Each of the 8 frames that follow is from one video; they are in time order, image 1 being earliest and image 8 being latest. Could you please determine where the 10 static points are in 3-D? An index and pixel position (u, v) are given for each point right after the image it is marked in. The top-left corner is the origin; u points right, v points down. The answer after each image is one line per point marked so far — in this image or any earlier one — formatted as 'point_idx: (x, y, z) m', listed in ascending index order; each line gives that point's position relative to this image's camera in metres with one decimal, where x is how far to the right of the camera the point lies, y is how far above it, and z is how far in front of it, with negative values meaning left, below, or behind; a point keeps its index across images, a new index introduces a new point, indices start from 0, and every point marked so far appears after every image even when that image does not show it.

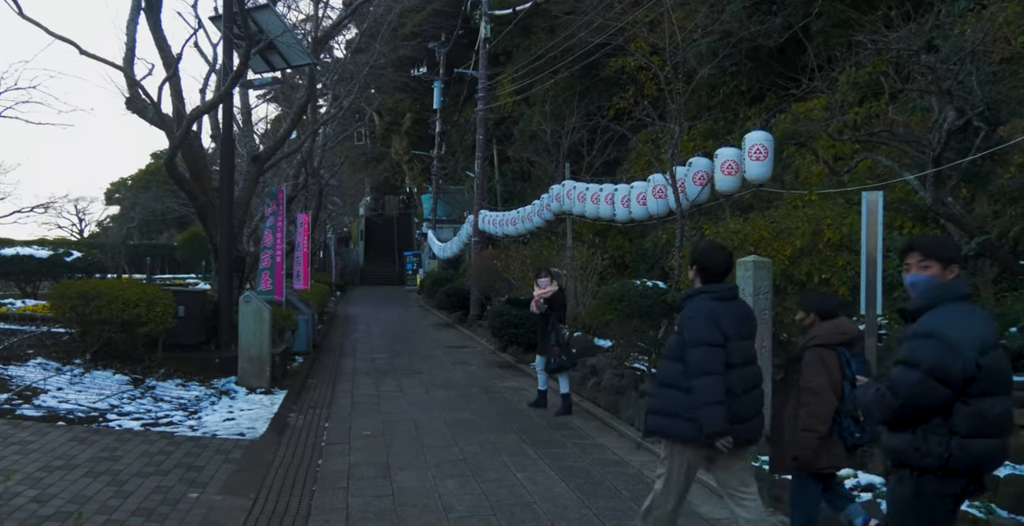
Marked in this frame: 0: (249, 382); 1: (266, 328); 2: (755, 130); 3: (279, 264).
0: (-3.7, -1.7, +10.7) m
1: (-3.4, -0.9, +10.5) m
2: (+3.2, +1.8, +10.0) m
3: (-4.3, 0.0, +14.0) m
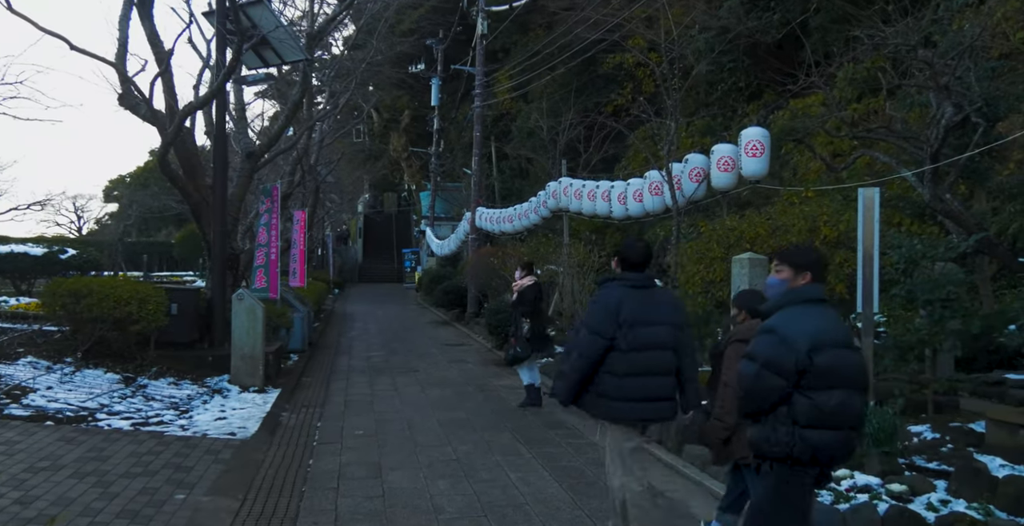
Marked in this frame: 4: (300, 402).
0: (-3.7, -1.6, +10.6) m
1: (-3.4, -0.9, +10.4) m
2: (+3.1, +1.8, +9.9) m
3: (-4.4, 0.0, +13.9) m
4: (-2.9, -1.9, +10.3) m
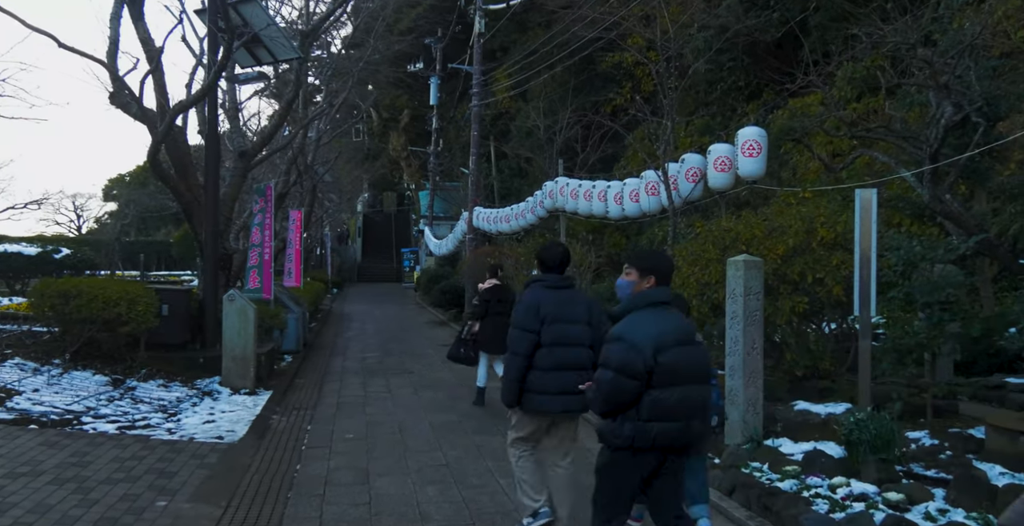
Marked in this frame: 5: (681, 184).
0: (-3.8, -1.6, +10.5) m
1: (-3.5, -0.9, +10.3) m
2: (+3.0, +1.8, +9.8) m
3: (-4.4, 0.0, +13.8) m
4: (-2.9, -1.9, +10.1) m
5: (+2.4, +1.1, +11.0) m
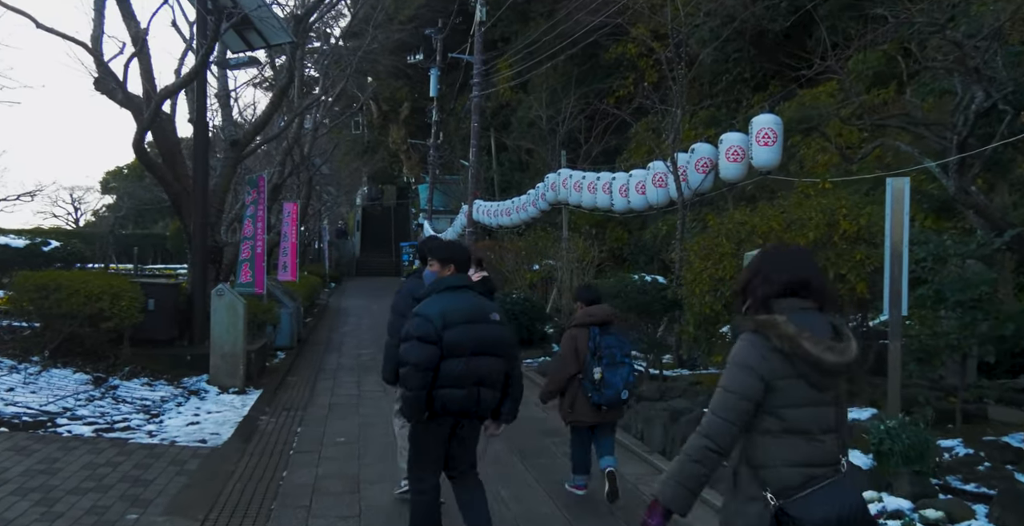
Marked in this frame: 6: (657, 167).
0: (-3.8, -1.5, +10.0) m
1: (-3.5, -0.8, +9.9) m
2: (+3.1, +1.8, +9.3) m
3: (-4.4, +0.1, +13.3) m
4: (-2.9, -1.8, +9.7) m
5: (+2.5, +1.2, +10.5) m
6: (+2.2, +1.4, +11.5) m
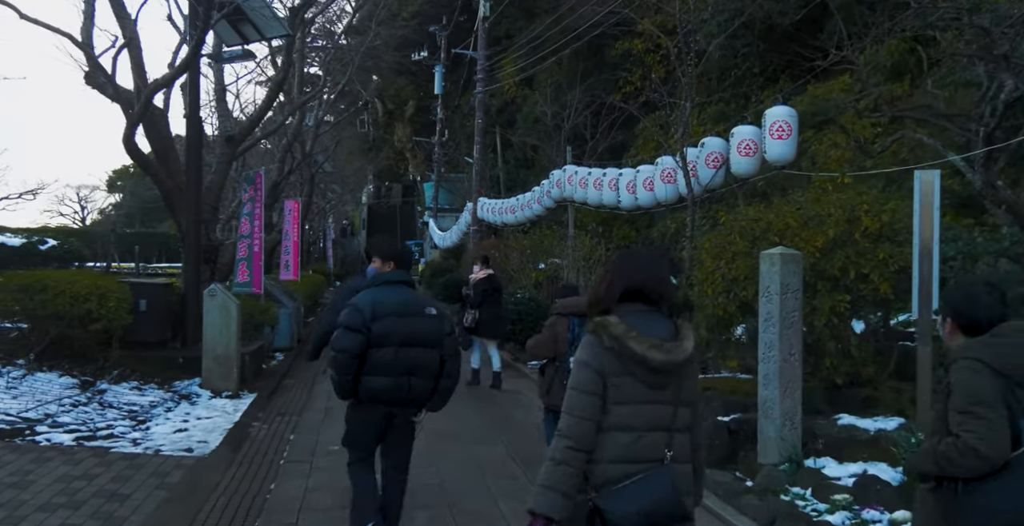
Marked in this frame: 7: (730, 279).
0: (-3.8, -1.5, +9.7) m
1: (-3.5, -0.8, +9.5) m
2: (+3.1, +1.8, +8.9) m
3: (-4.3, +0.2, +13.0) m
4: (-2.9, -1.8, +9.3) m
5: (+2.5, +1.2, +10.1) m
6: (+2.2, +1.5, +11.1) m
7: (+2.1, -0.2, +7.4) m
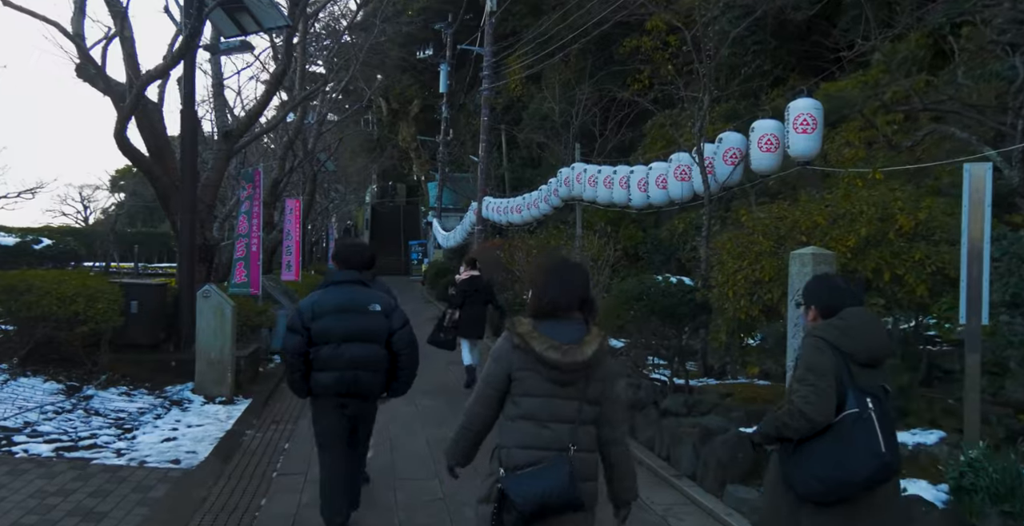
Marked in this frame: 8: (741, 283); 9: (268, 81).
0: (-3.7, -1.5, +9.2) m
1: (-3.4, -0.8, +9.1) m
2: (+3.2, +1.8, +8.4) m
3: (-4.2, +0.2, +12.6) m
4: (-2.8, -1.8, +8.9) m
5: (+2.6, +1.2, +9.6) m
6: (+2.3, +1.5, +10.7) m
7: (+2.2, -0.2, +6.9) m
8: (+2.1, -0.2, +7.0) m
9: (-4.1, +3.1, +12.9) m
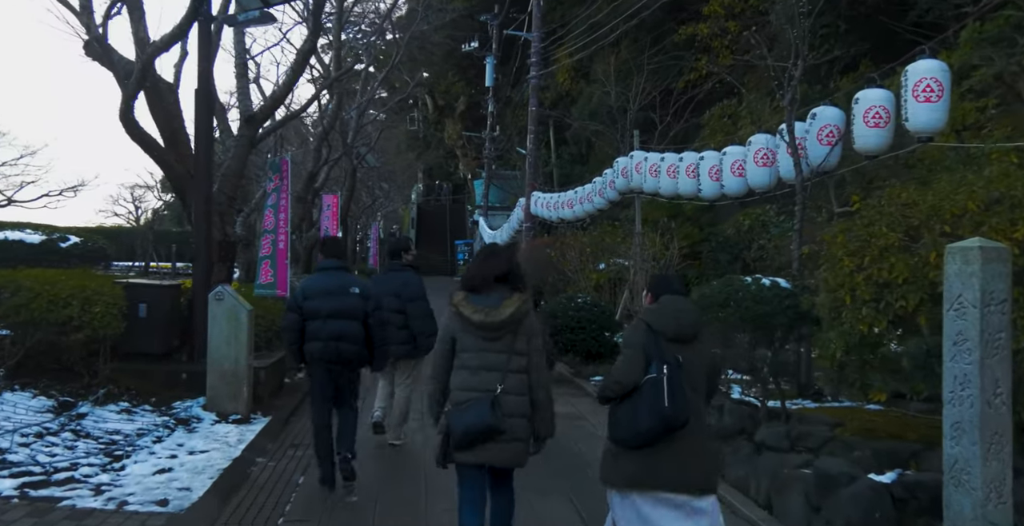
0: (-3.1, -1.5, +8.1) m
1: (-2.8, -0.7, +7.9) m
2: (+3.7, +1.9, +6.9) m
3: (-3.4, +0.2, +11.5) m
4: (-2.2, -1.8, +7.7) m
5: (+3.2, +1.2, +8.1) m
6: (+3.0, +1.5, +9.2) m
7: (+2.6, -0.1, +5.4) m
8: (+2.5, -0.2, +5.5) m
9: (-3.3, +3.1, +11.8) m
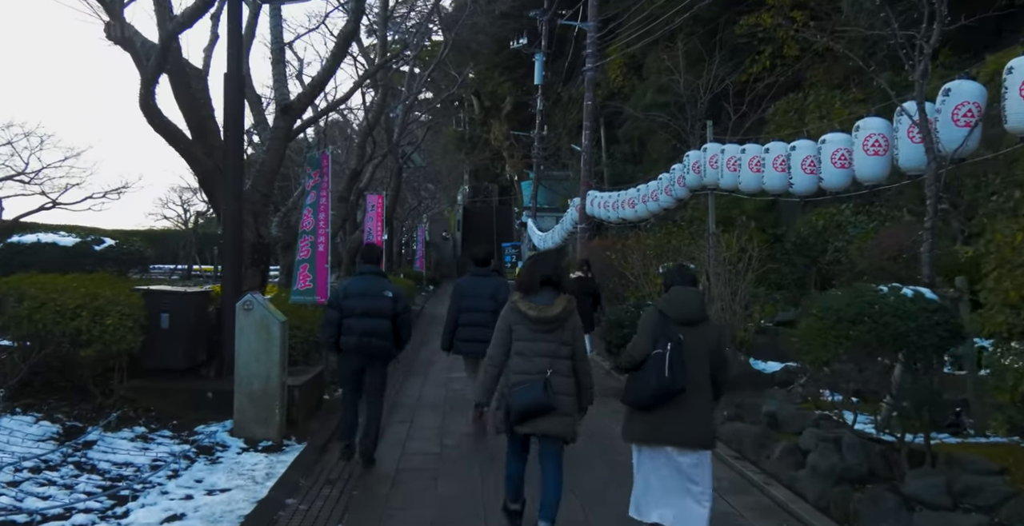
0: (-2.4, -1.6, +7.1) m
1: (-2.2, -0.8, +6.9) m
2: (+4.3, +1.8, +5.5) m
3: (-2.6, +0.1, +10.5) m
4: (-1.6, -1.8, +6.6) m
5: (+3.9, +1.2, +6.8) m
6: (+3.7, +1.4, +7.8) m
7: (+3.1, -0.2, +4.1) m
8: (+3.0, -0.2, +4.2) m
9: (-2.5, +3.0, +10.8) m
